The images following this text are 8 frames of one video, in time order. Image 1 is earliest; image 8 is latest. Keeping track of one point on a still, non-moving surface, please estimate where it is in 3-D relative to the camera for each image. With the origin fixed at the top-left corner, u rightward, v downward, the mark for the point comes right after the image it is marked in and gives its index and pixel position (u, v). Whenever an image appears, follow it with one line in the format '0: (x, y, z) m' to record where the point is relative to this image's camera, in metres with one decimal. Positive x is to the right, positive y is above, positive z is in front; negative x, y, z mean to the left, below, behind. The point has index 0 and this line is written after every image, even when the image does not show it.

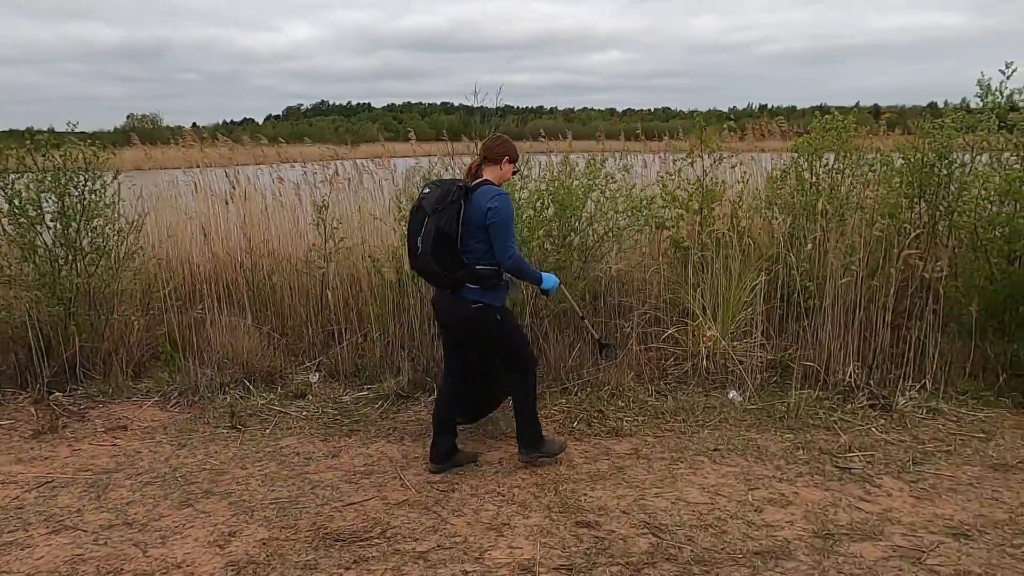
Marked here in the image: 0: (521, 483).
0: (0.0, -1.1, +3.9) m
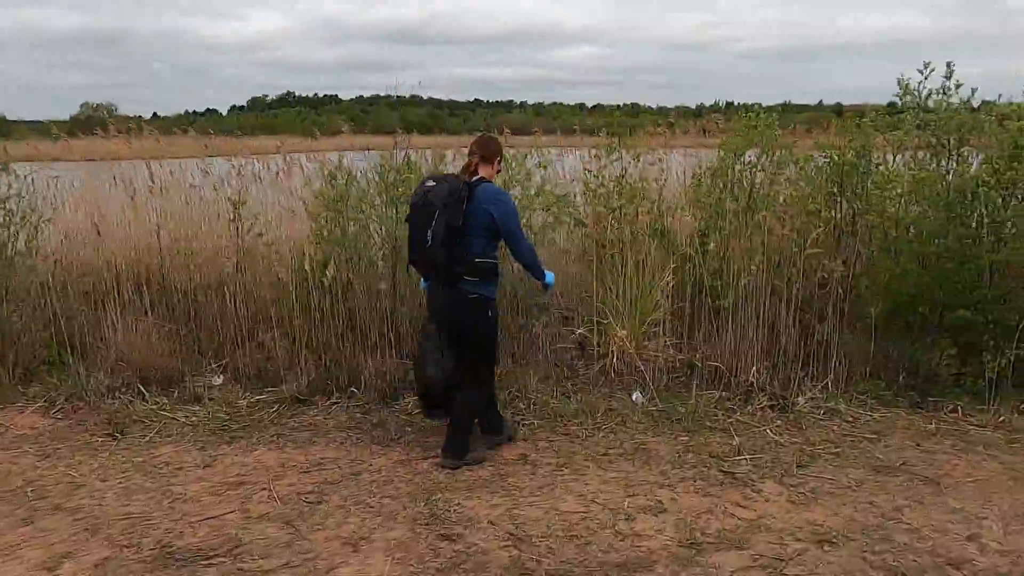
0: (-0.7, -1.2, +3.7) m
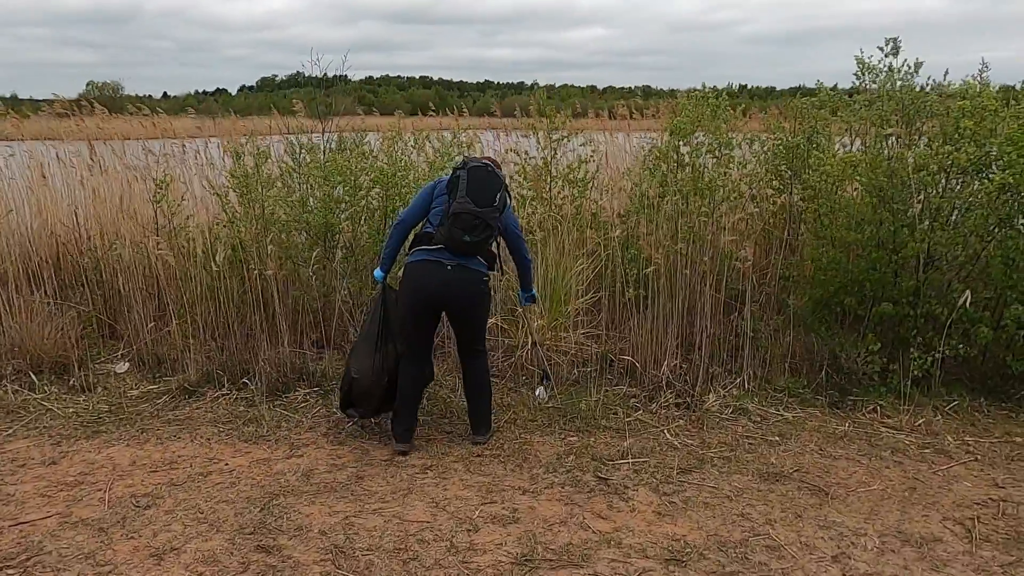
0: (-1.5, -1.1, +3.5) m
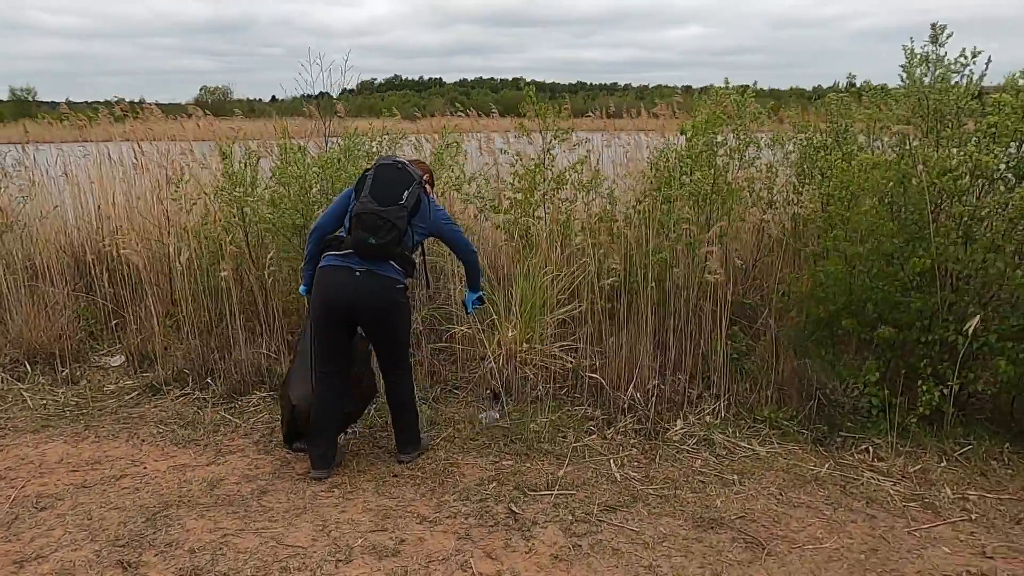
0: (-2.0, -1.1, +3.4) m
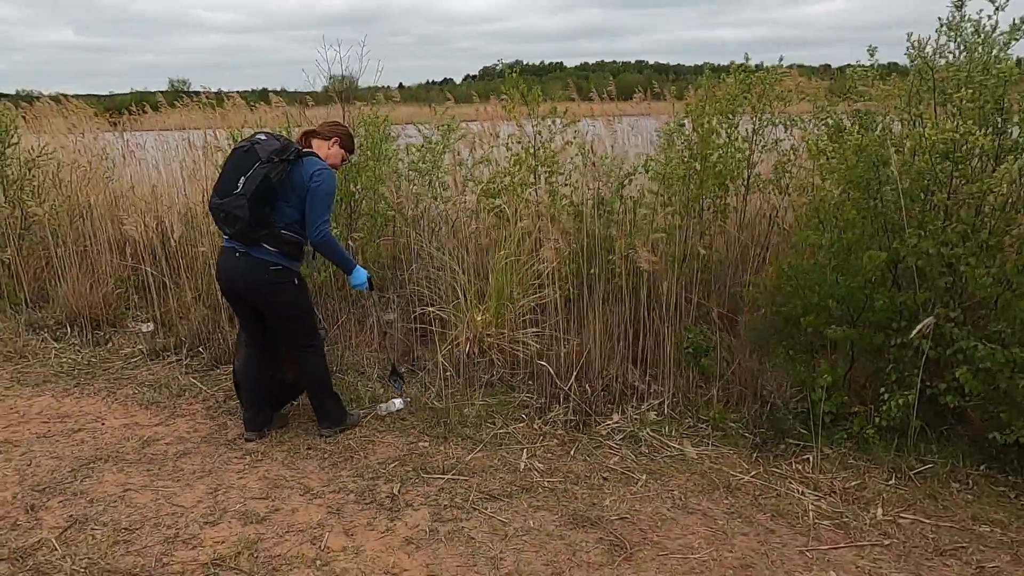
0: (-2.5, -0.9, +3.8) m
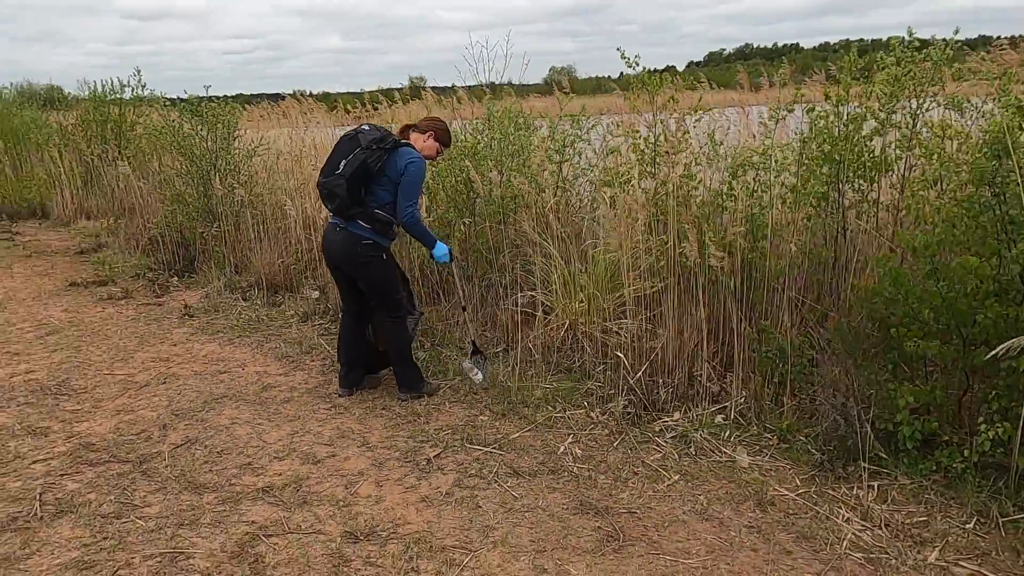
0: (-2.1, -0.7, +4.6) m
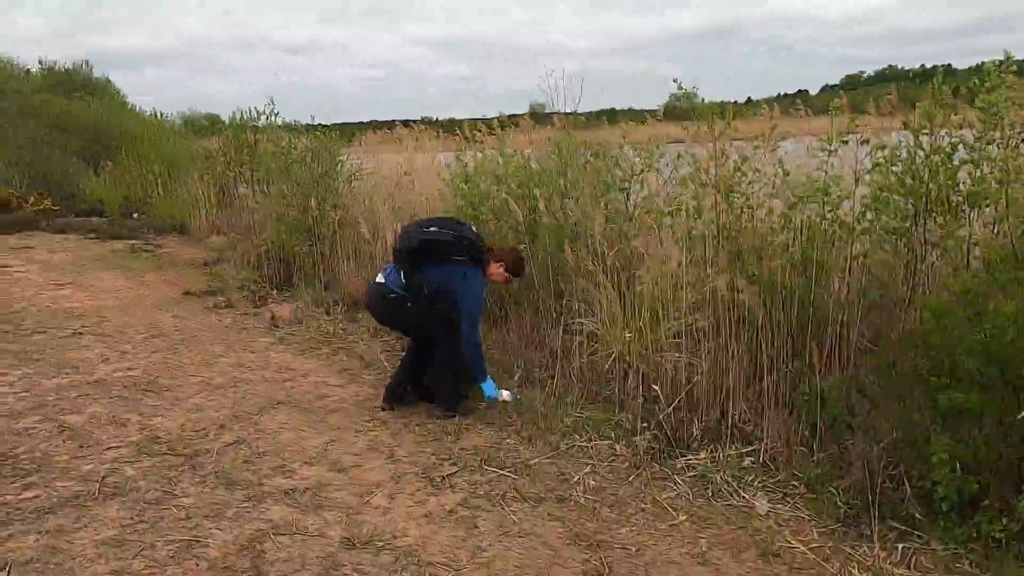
0: (-1.9, -0.8, +5.0) m
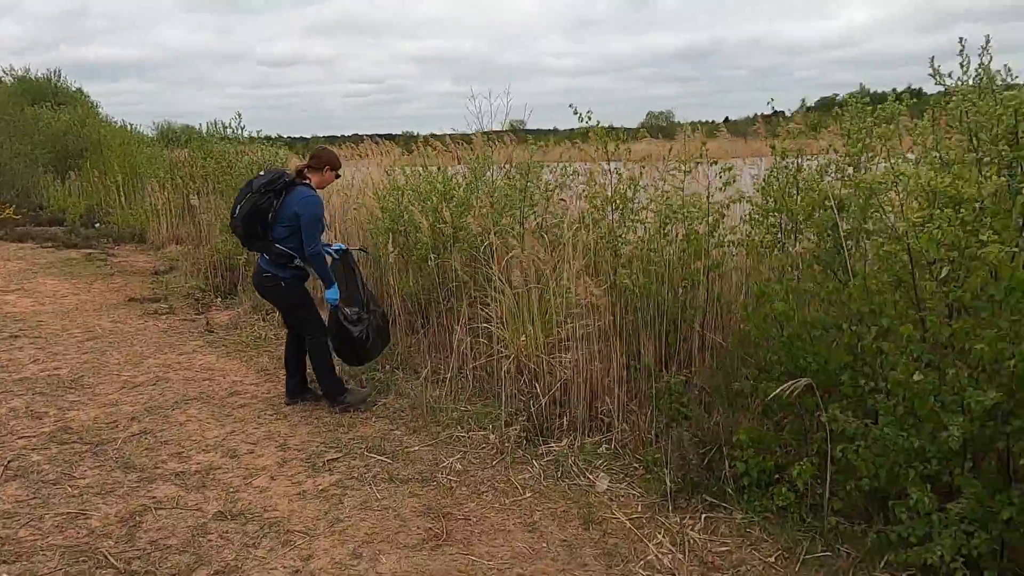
0: (-2.7, -0.8, +5.4) m
